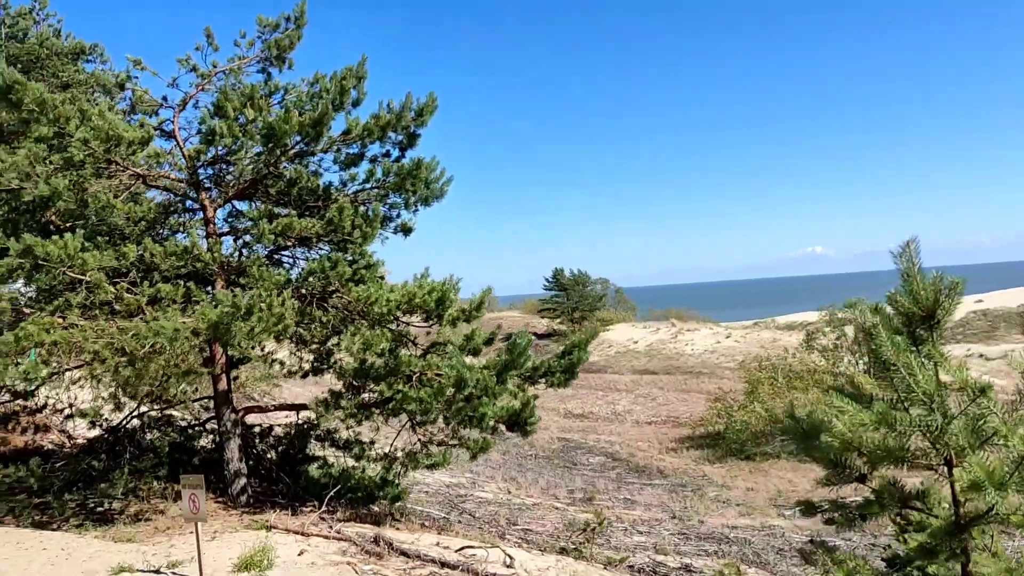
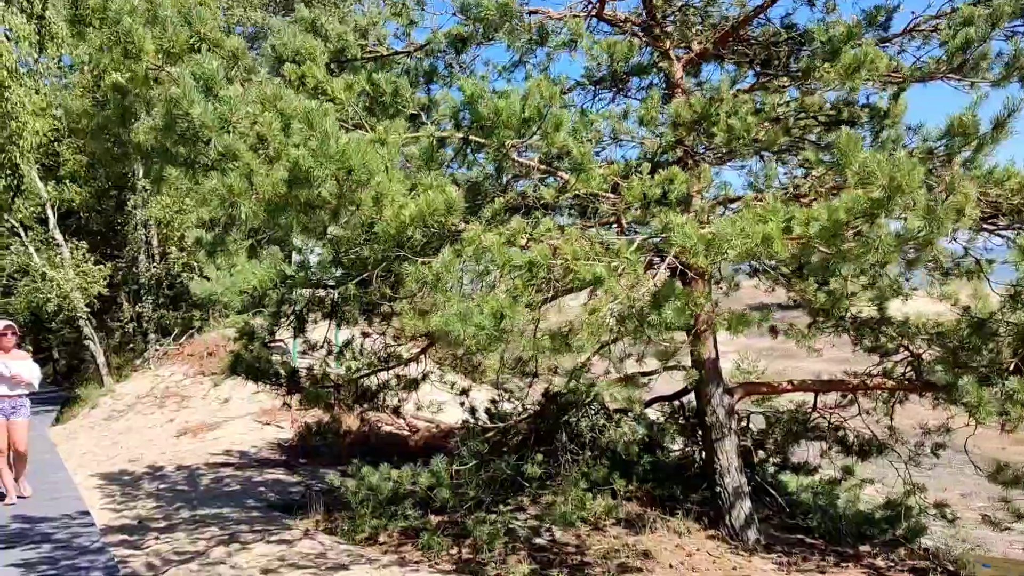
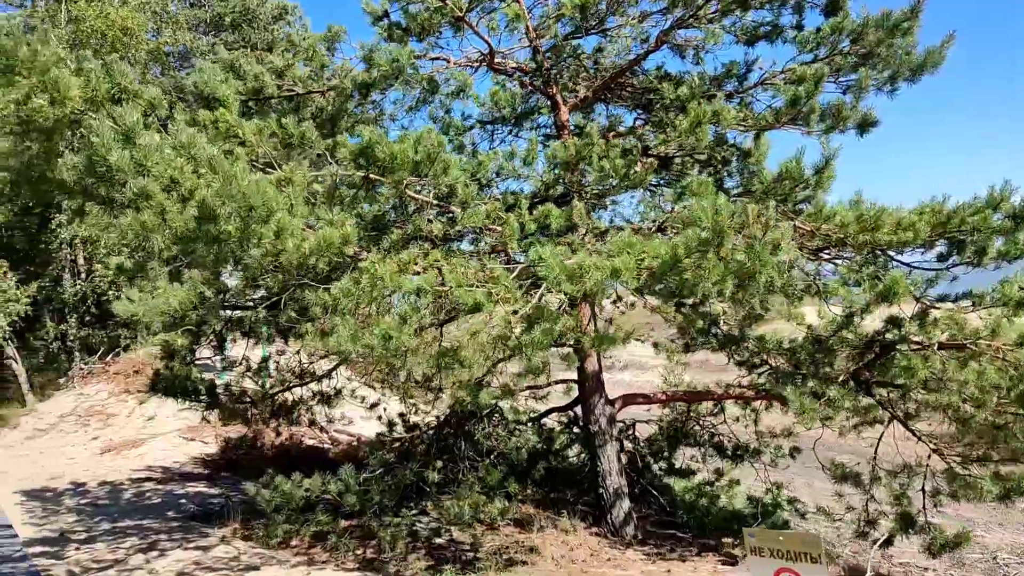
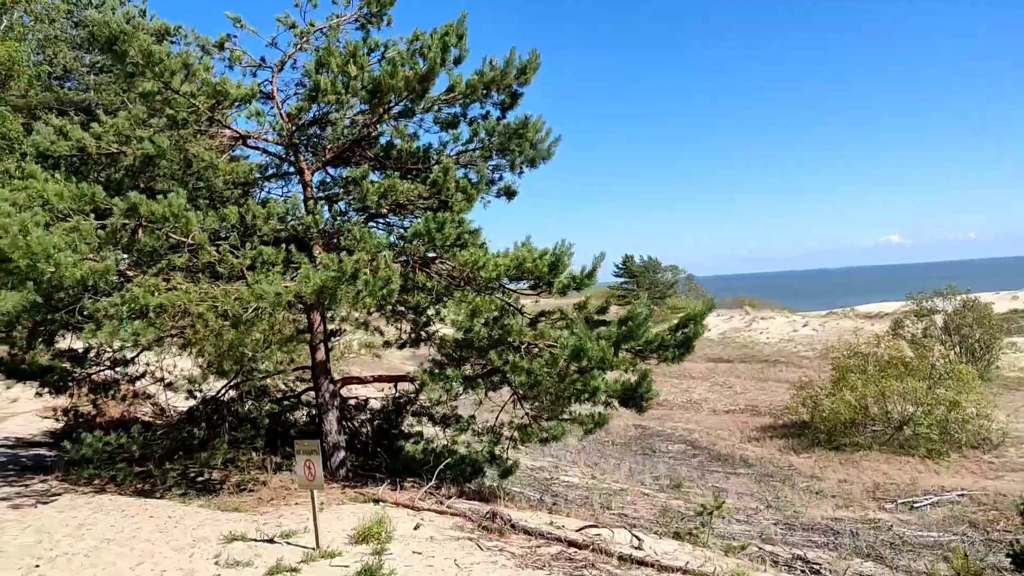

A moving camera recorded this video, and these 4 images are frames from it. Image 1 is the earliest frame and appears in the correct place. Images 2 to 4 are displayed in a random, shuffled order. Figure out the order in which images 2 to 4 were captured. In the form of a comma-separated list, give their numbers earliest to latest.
4, 3, 2
